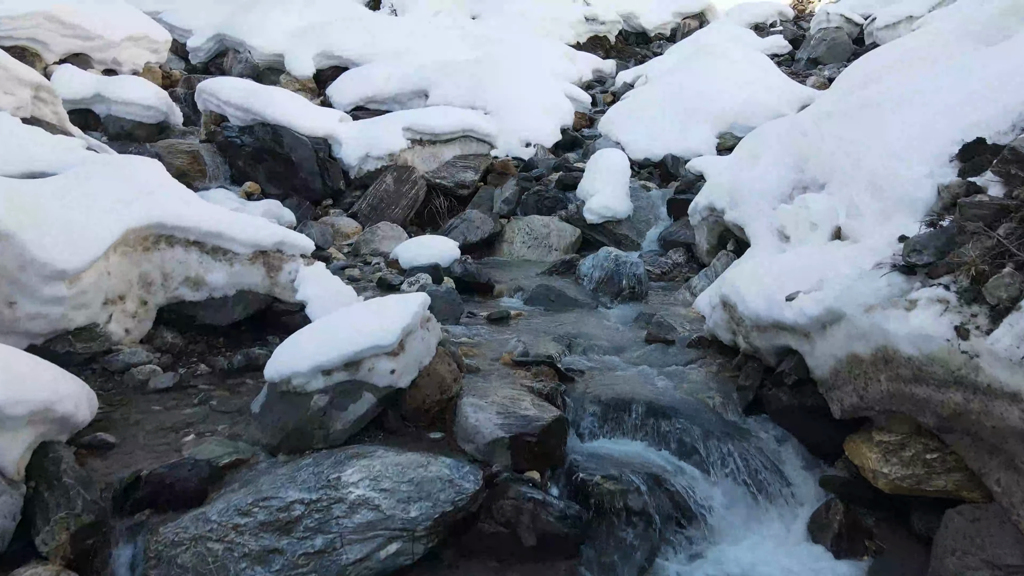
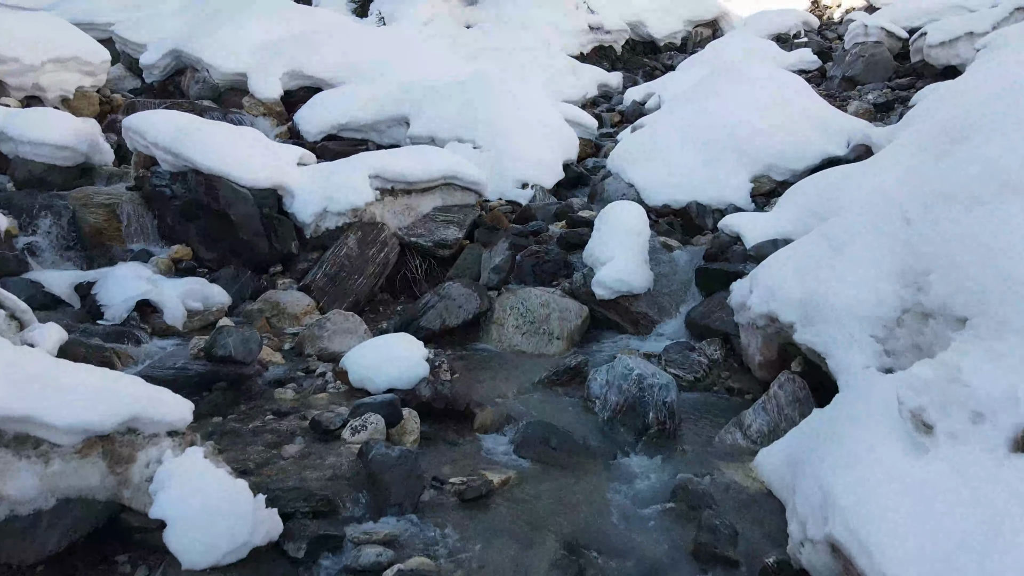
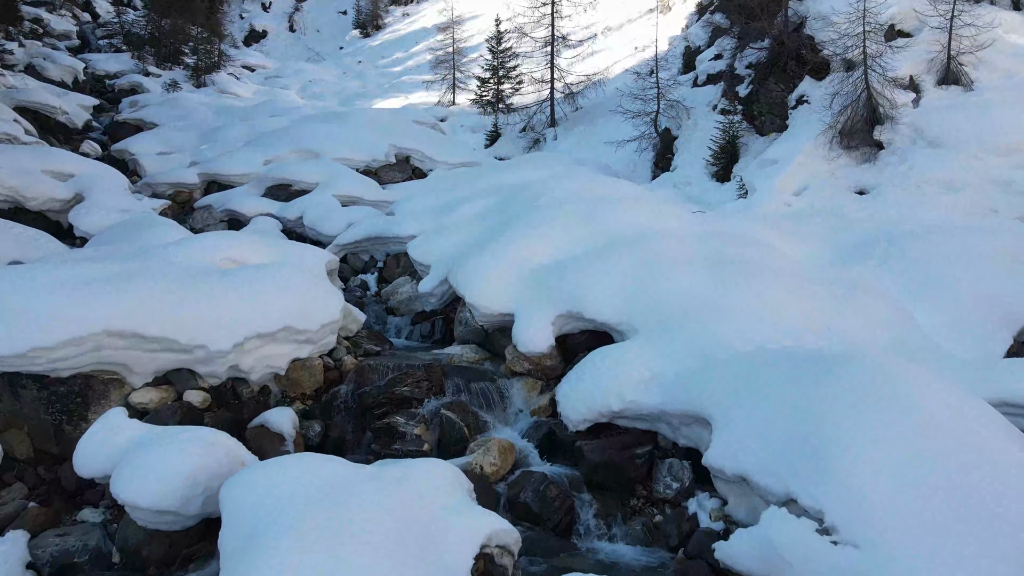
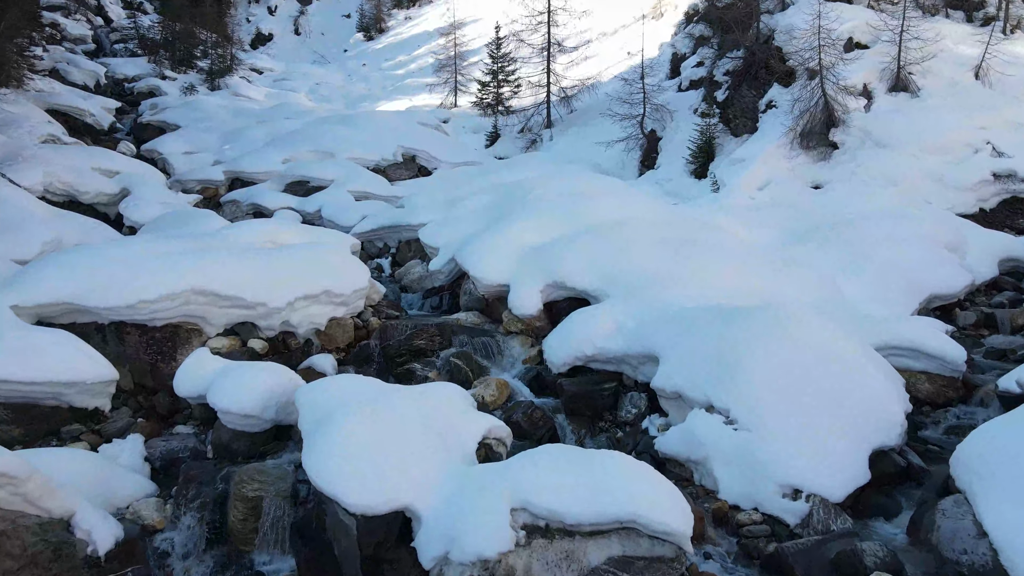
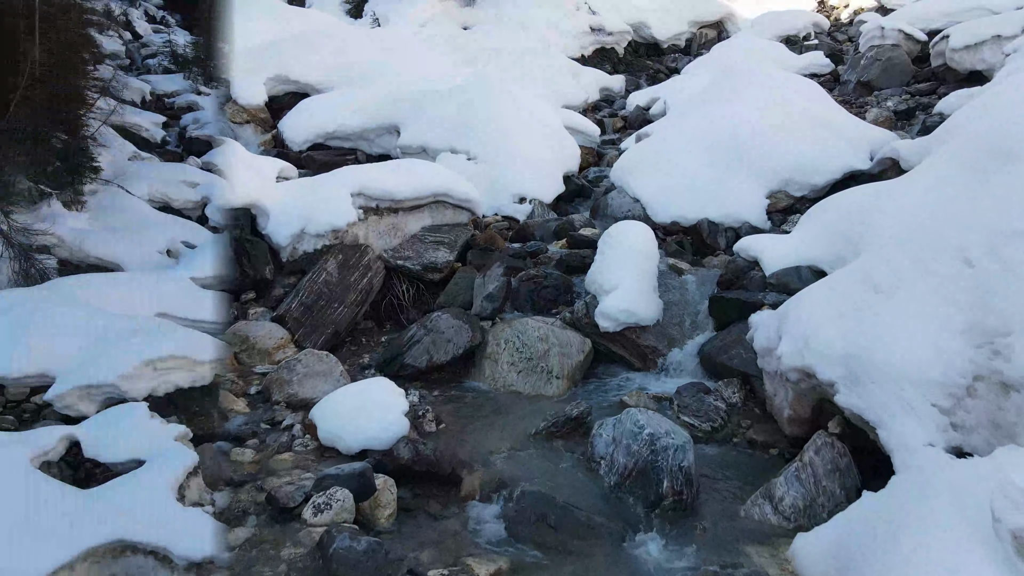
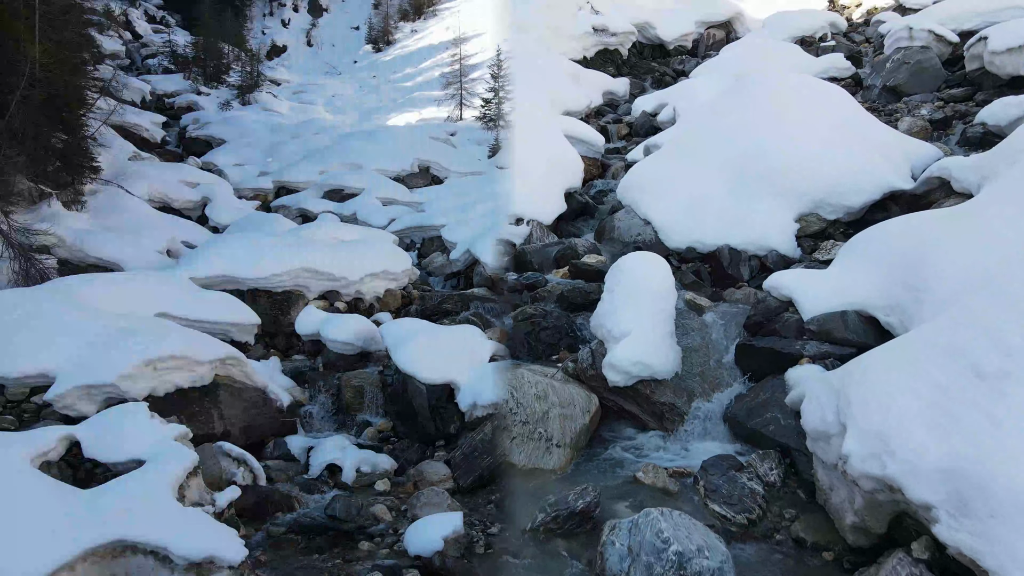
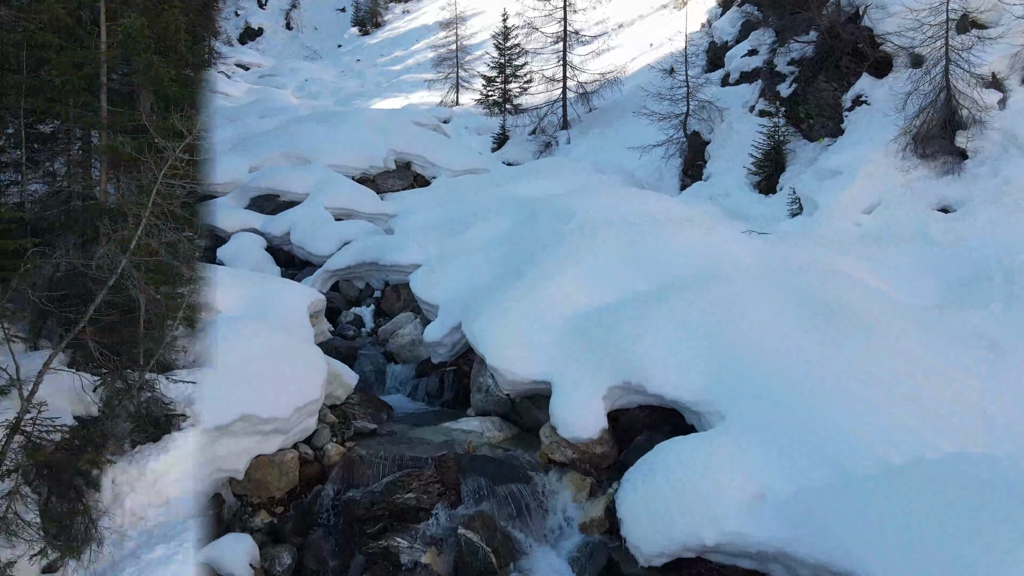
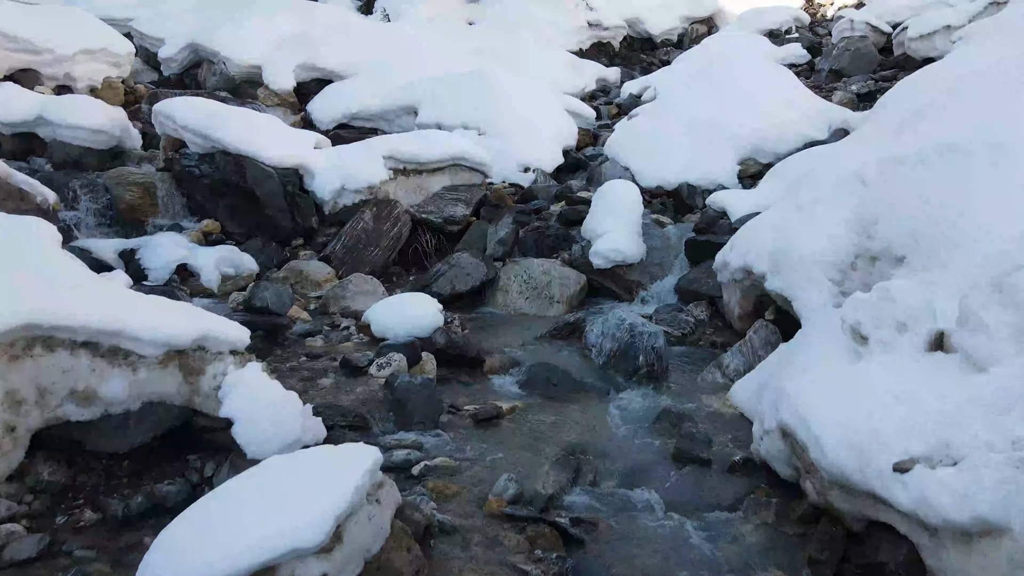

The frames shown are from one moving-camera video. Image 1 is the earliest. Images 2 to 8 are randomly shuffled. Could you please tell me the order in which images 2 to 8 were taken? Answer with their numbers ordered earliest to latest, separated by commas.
8, 2, 5, 6, 4, 3, 7
